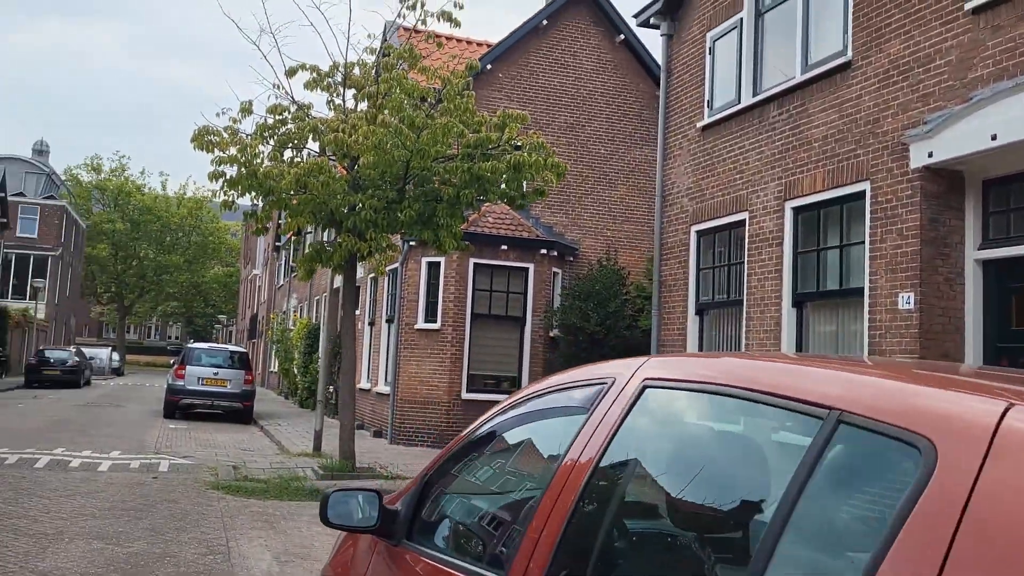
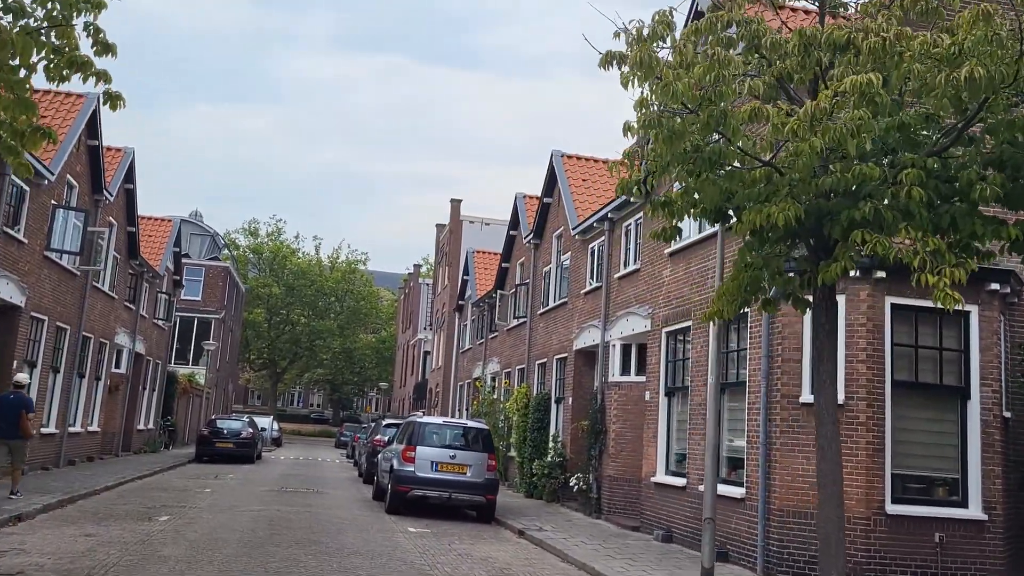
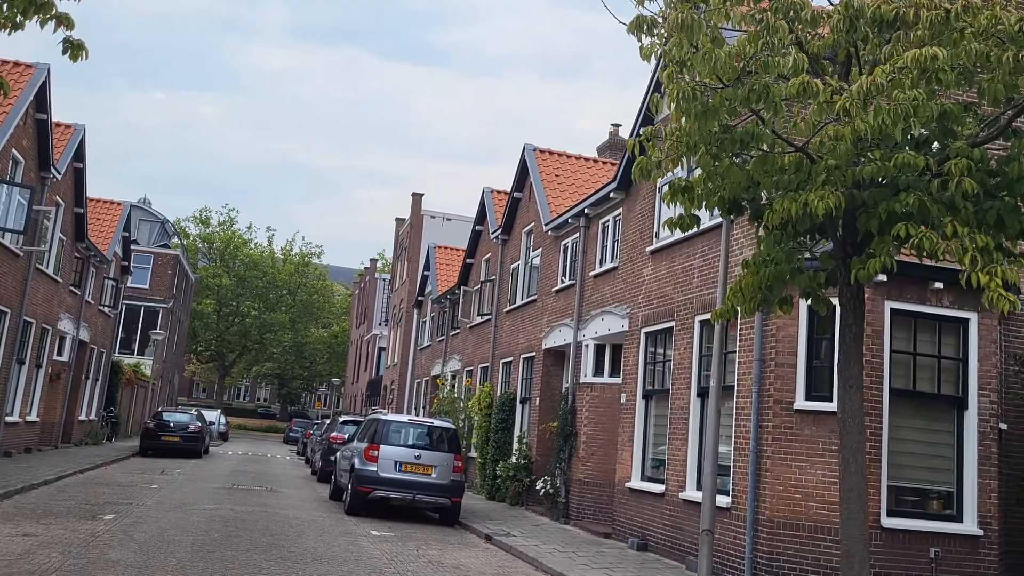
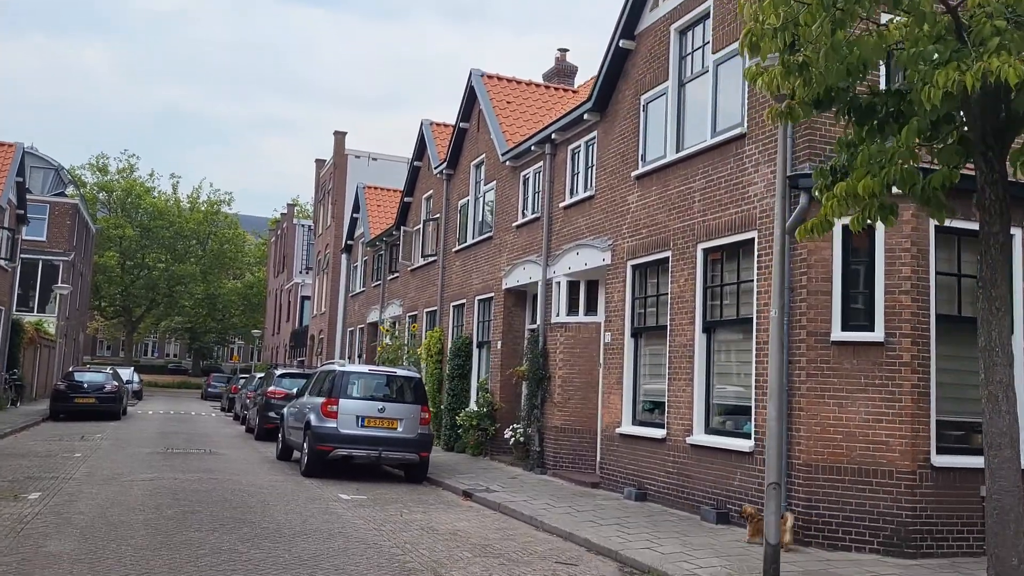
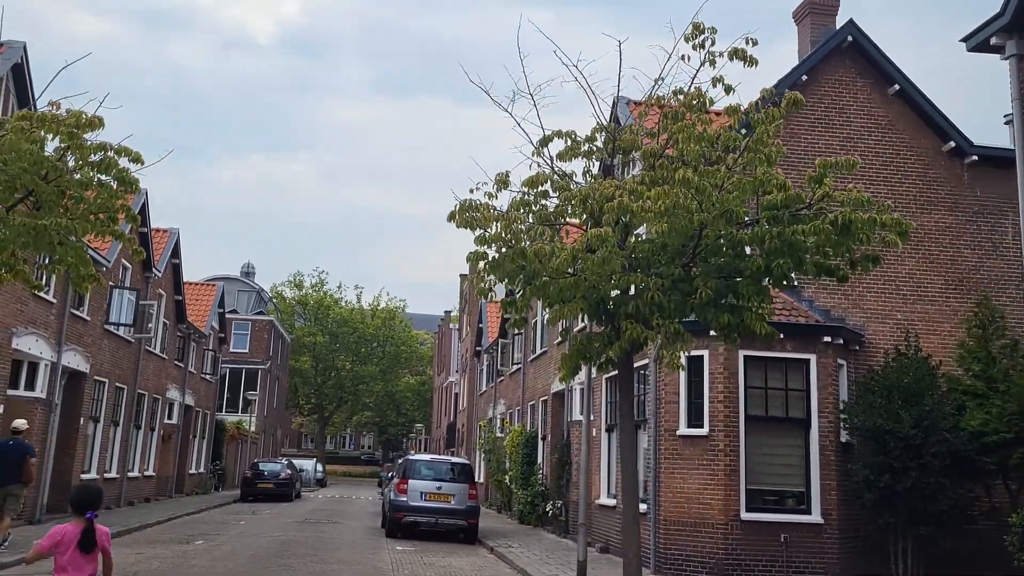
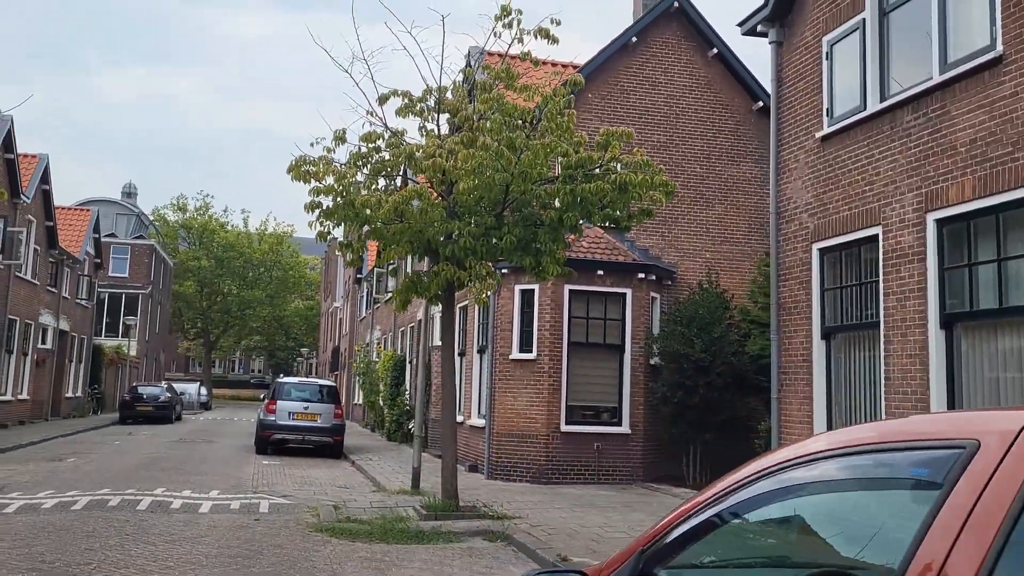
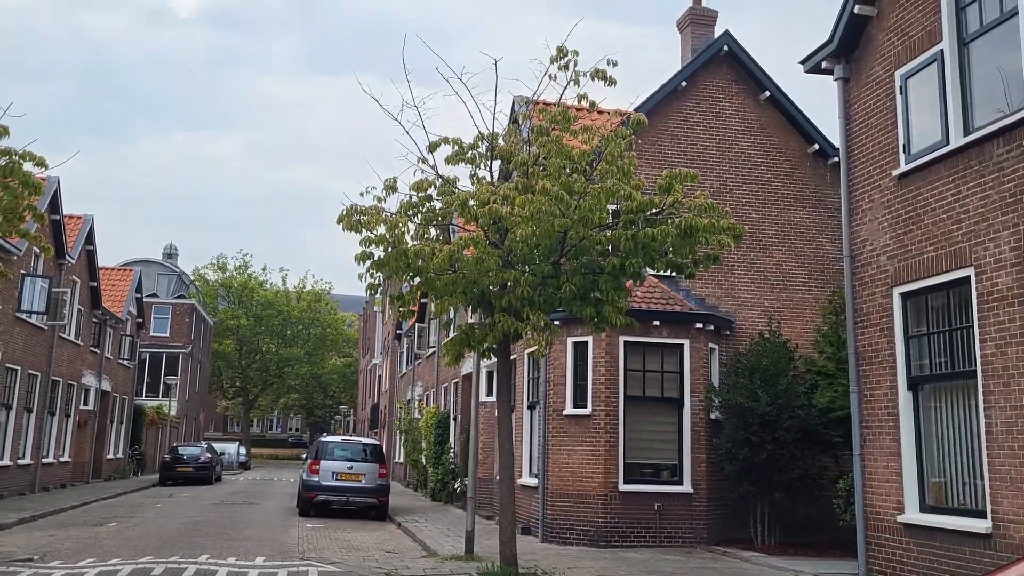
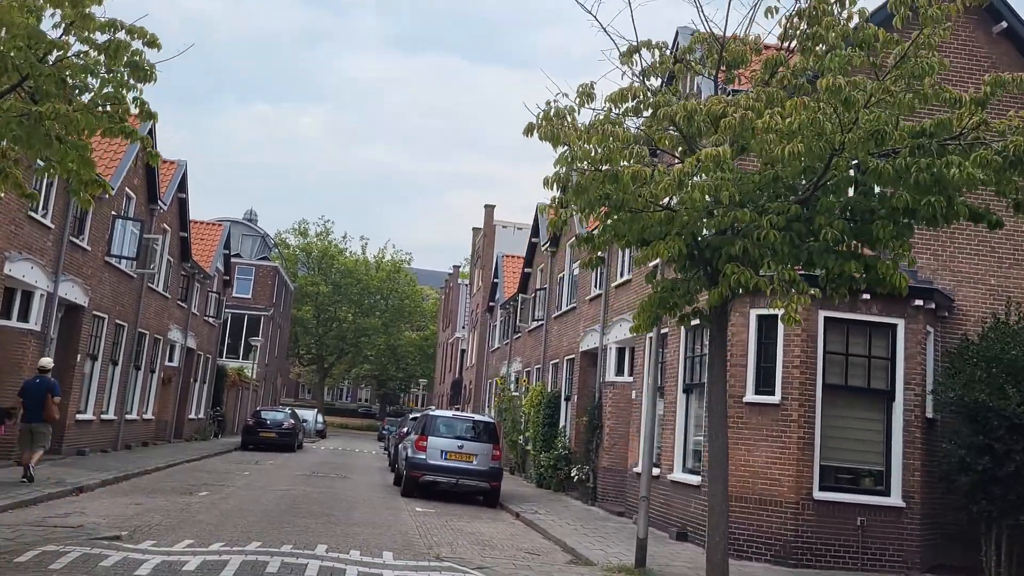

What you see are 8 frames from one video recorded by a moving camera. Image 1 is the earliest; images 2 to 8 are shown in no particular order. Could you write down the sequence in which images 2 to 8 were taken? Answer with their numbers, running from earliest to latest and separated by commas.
6, 7, 5, 8, 2, 3, 4
